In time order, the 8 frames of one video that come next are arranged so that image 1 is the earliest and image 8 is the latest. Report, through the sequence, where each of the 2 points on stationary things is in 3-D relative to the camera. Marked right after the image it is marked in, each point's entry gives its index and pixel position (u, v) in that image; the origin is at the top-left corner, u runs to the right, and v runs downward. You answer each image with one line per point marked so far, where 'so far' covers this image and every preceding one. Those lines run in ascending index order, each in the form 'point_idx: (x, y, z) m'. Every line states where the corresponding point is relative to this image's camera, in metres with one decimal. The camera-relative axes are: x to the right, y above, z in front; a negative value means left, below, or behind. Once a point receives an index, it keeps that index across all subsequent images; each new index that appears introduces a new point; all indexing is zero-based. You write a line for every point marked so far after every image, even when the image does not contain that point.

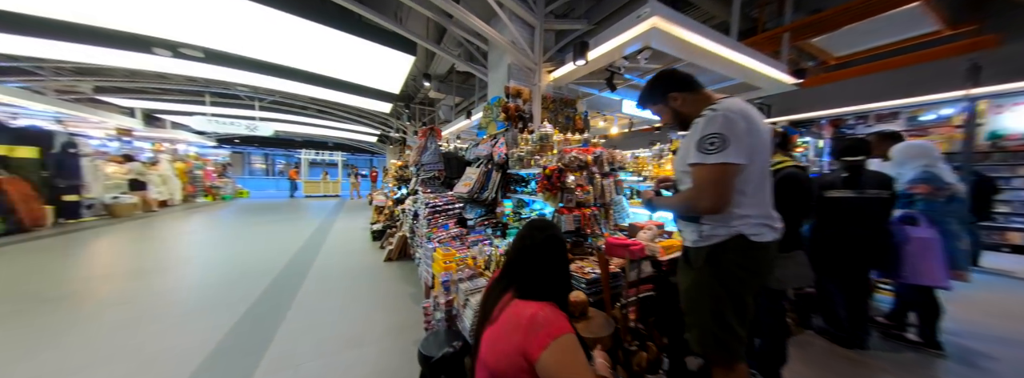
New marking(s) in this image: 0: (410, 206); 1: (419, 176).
0: (-1.1, -0.2, +2.9) m
1: (-1.1, +0.1, +2.9) m
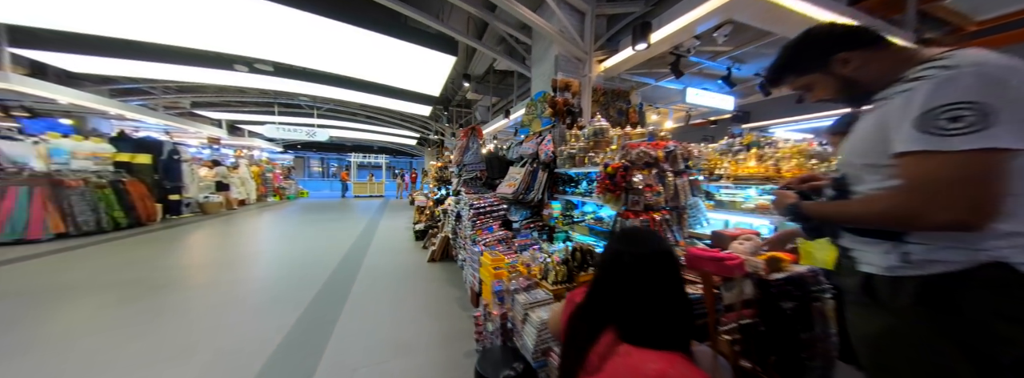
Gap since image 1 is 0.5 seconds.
0: (-0.7, -0.2, +2.8) m
1: (-0.6, +0.1, +2.9) m
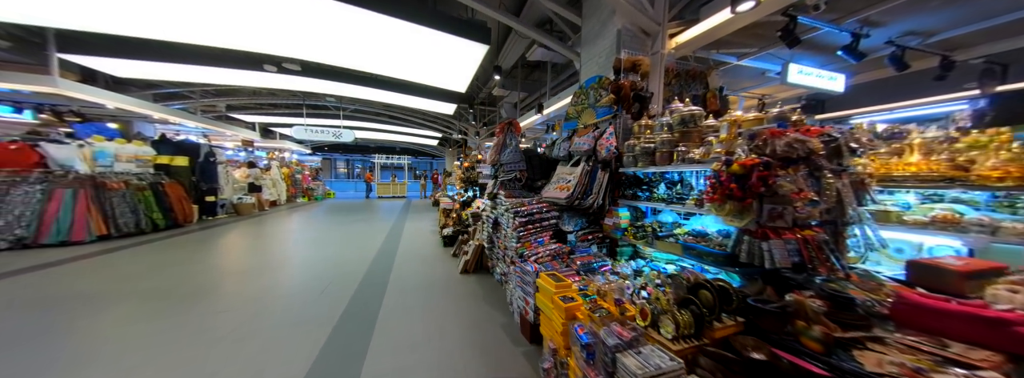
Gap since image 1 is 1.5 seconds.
0: (-0.2, -0.2, +2.5) m
1: (-0.1, +0.1, +2.6) m
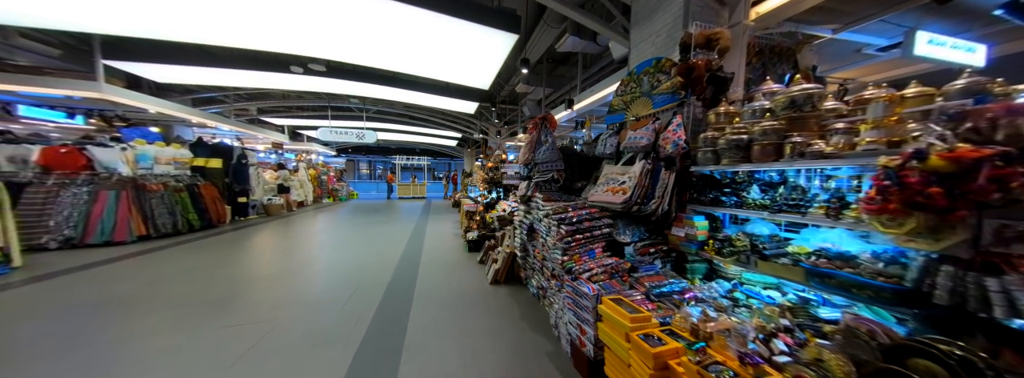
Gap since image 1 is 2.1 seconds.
0: (+0.1, -0.3, +2.3) m
1: (+0.2, +0.1, +2.3) m
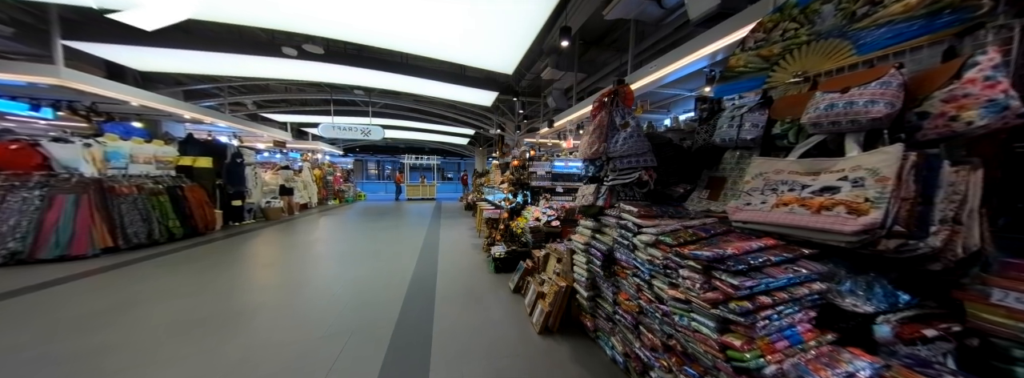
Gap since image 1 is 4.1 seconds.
0: (+0.4, -0.3, +1.5) m
1: (+0.5, +0.1, +1.6) m
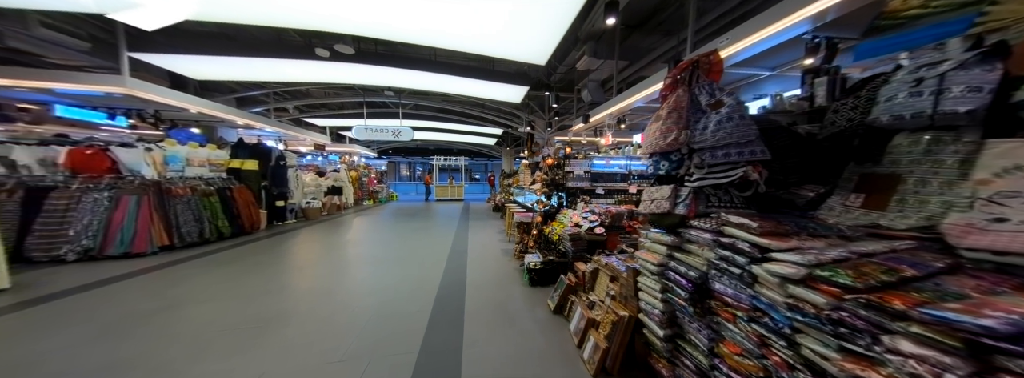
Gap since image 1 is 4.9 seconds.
0: (+0.6, -0.3, +1.2) m
1: (+0.7, 0.0, +1.2) m
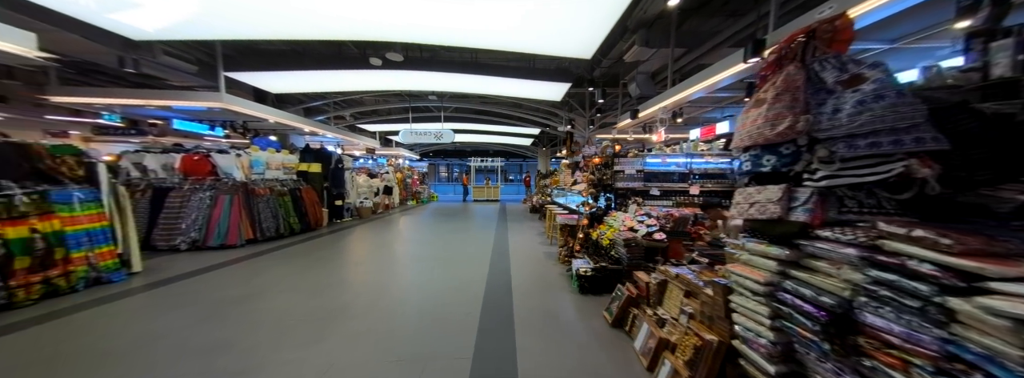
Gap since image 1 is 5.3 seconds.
0: (+0.9, -0.3, +1.0) m
1: (+1.0, 0.0, +1.0) m
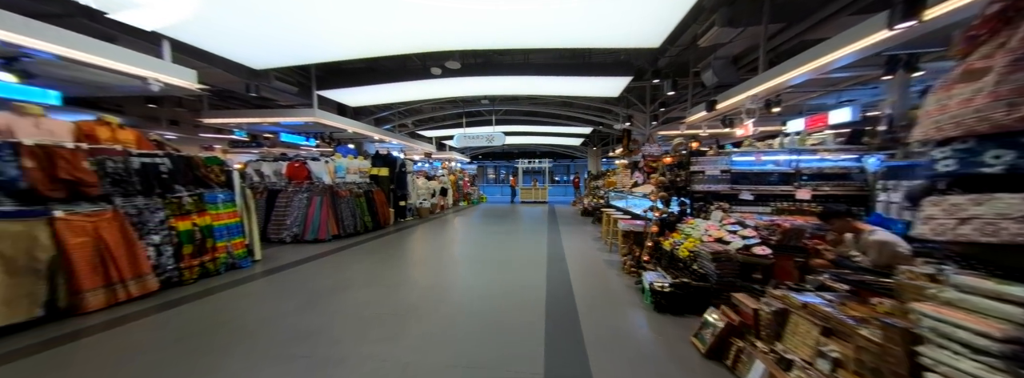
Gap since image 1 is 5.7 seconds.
0: (+1.2, -0.3, +0.7) m
1: (+1.3, 0.0, +0.6) m
